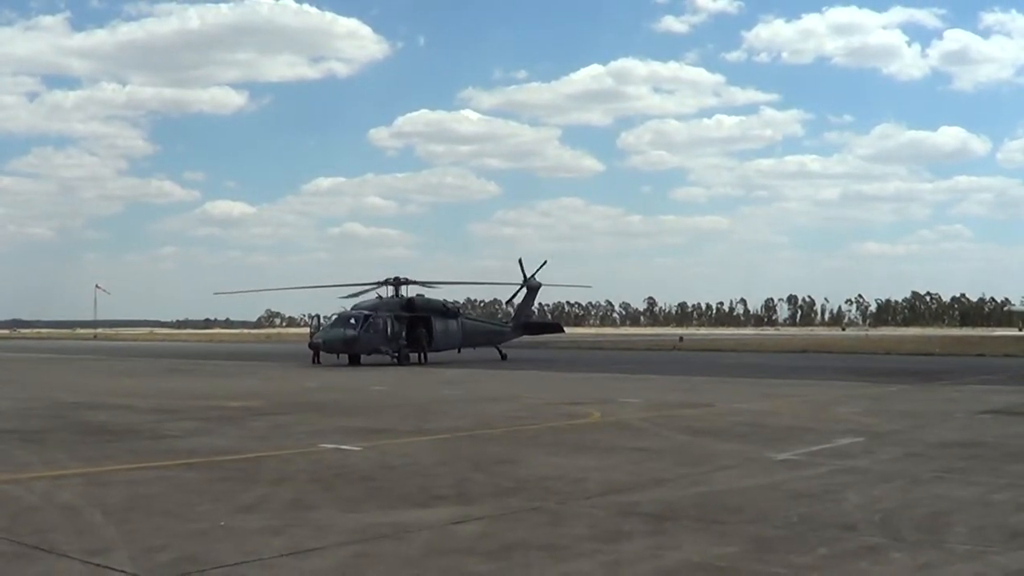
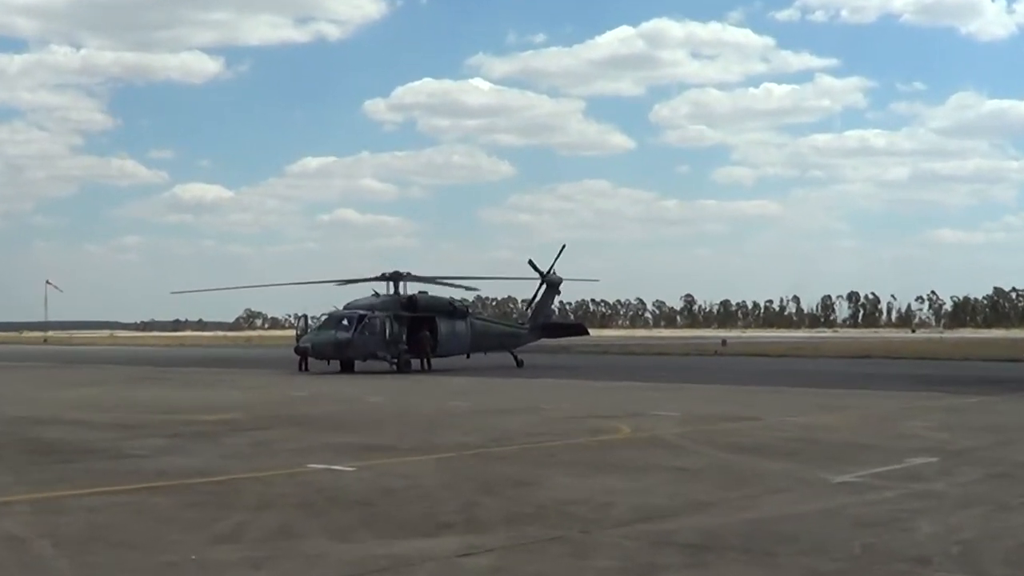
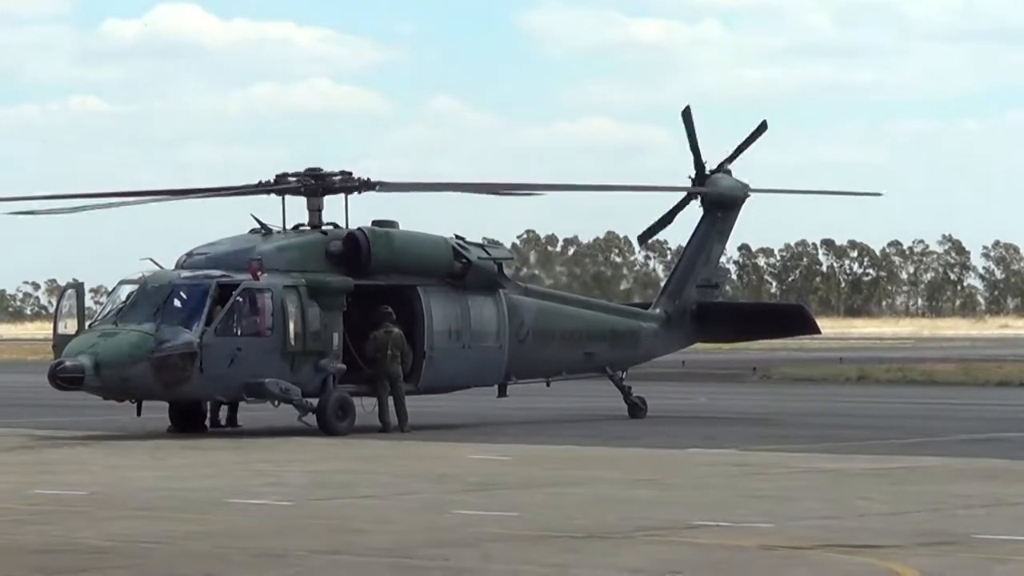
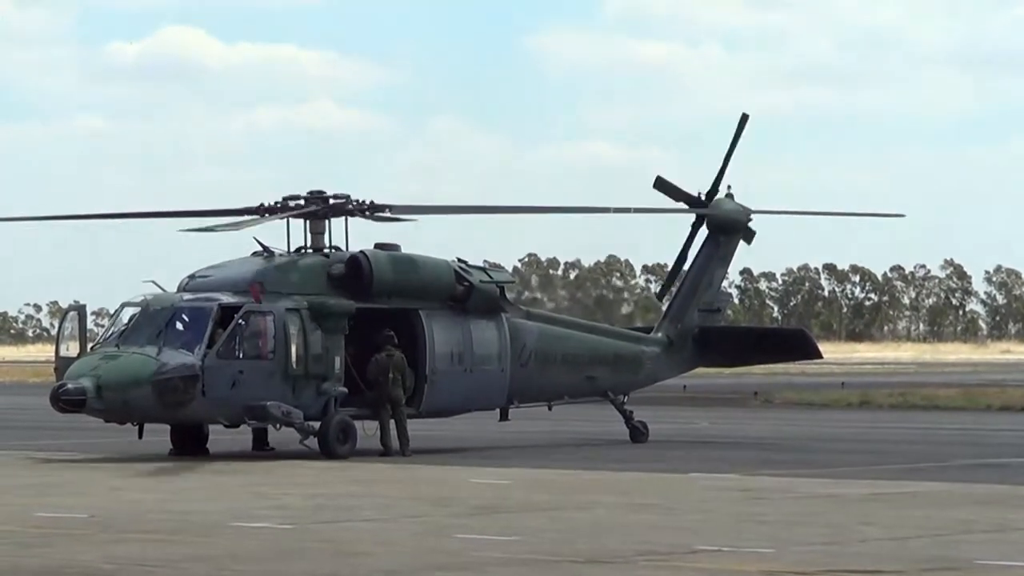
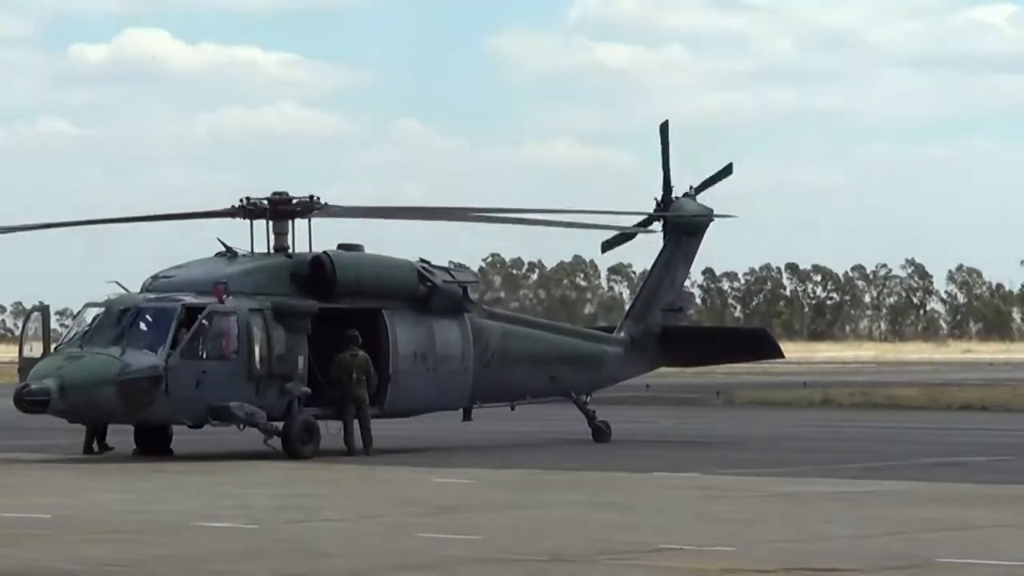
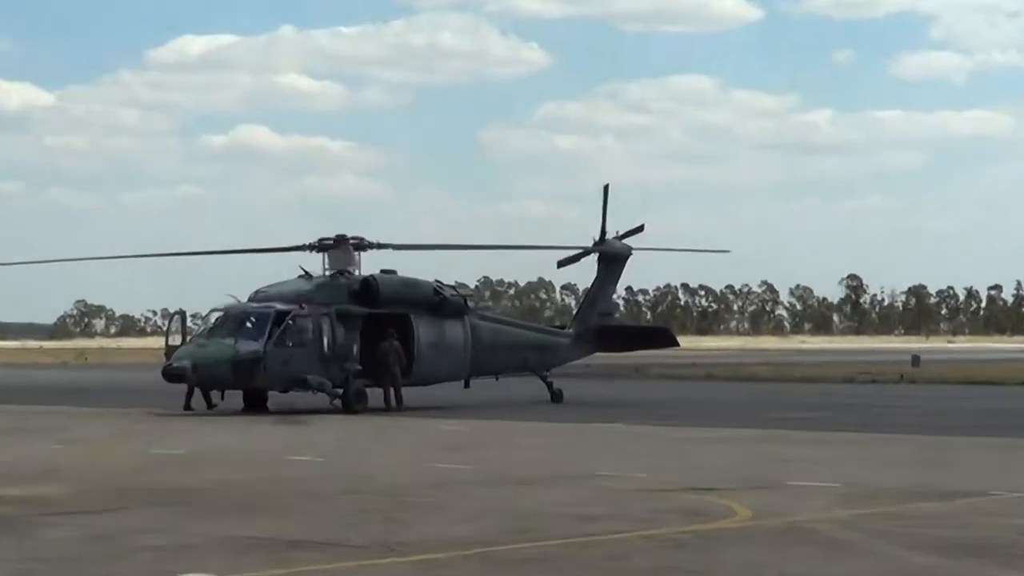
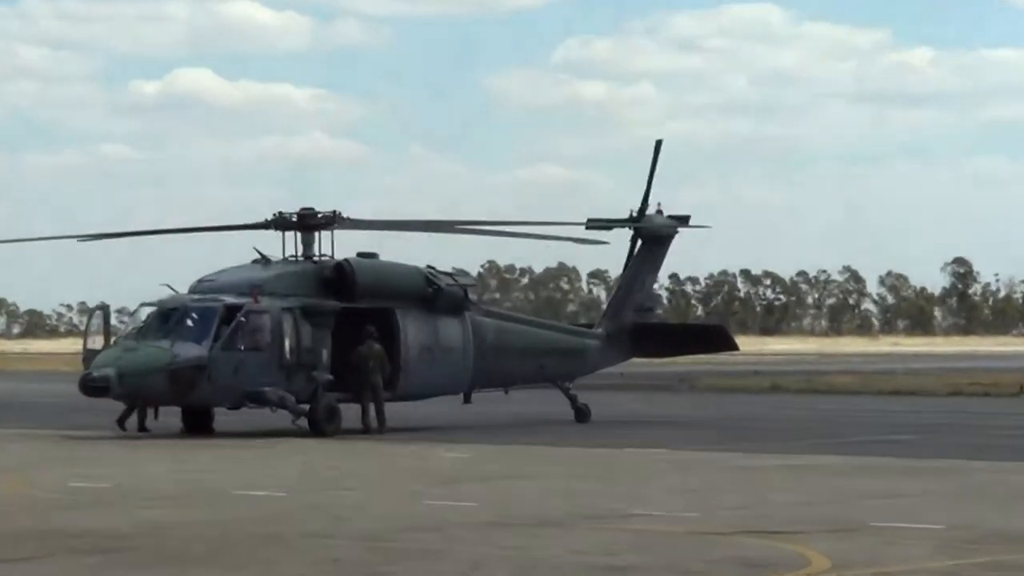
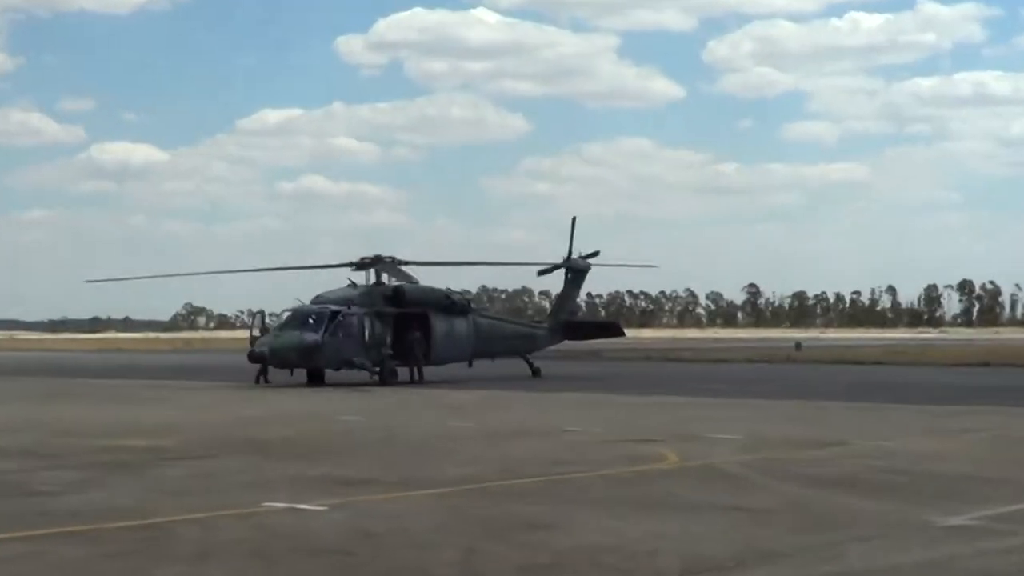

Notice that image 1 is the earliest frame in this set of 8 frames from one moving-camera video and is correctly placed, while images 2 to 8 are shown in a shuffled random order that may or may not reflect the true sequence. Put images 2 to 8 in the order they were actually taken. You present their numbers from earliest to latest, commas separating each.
2, 8, 6, 7, 5, 3, 4
